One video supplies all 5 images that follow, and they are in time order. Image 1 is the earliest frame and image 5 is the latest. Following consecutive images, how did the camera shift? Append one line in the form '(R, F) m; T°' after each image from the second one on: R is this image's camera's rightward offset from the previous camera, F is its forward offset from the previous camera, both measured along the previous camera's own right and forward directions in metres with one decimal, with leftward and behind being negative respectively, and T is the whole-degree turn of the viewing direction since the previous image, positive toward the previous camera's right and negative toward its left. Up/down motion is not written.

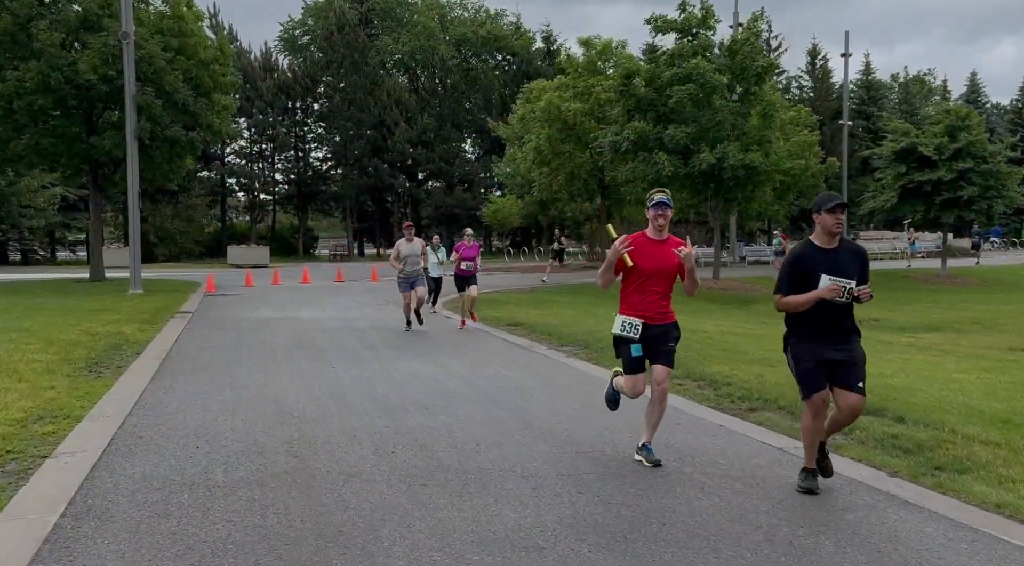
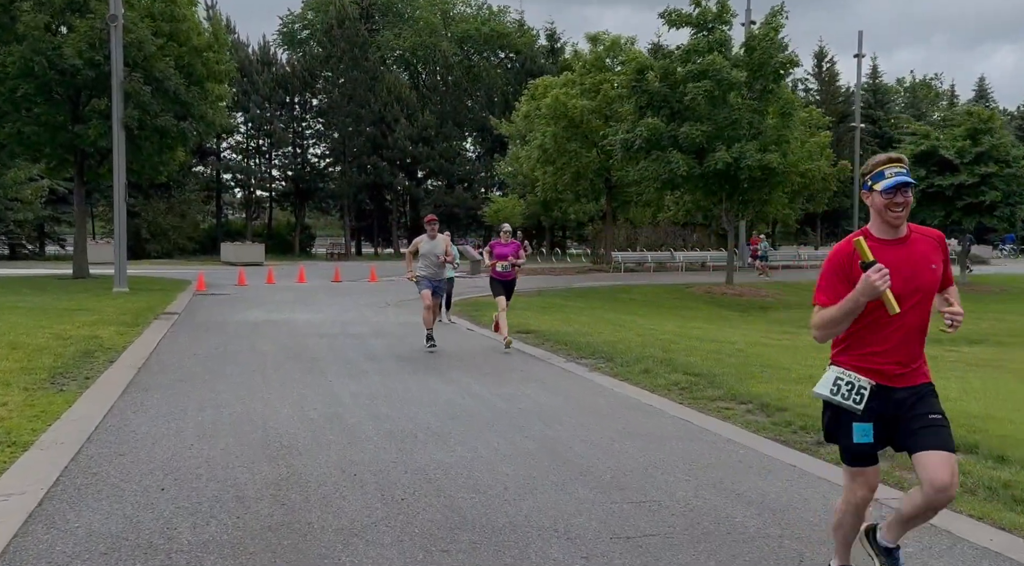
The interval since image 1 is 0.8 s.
(-0.3, +1.2) m; 0°
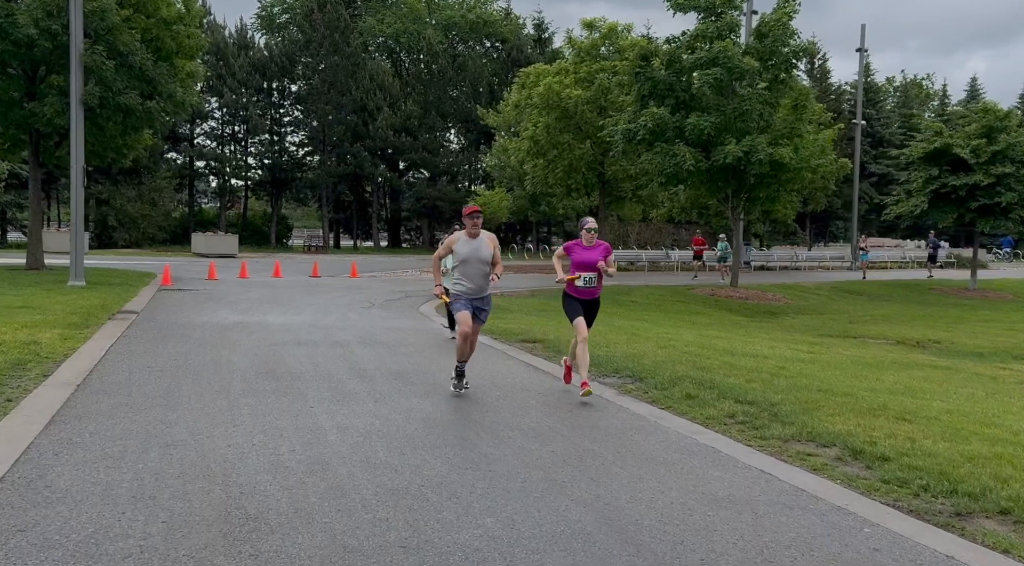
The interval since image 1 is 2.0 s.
(-0.4, +1.7) m; +1°
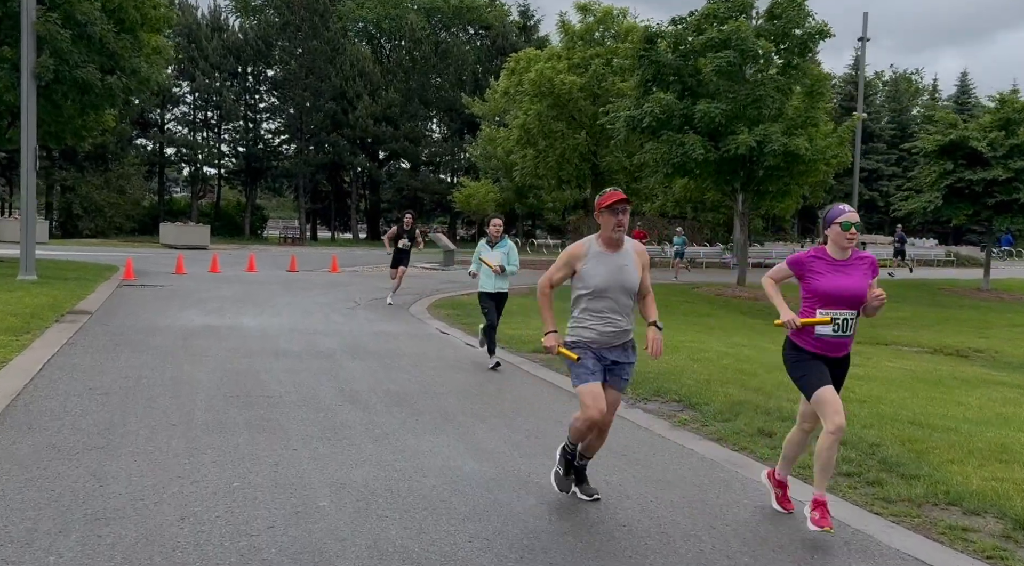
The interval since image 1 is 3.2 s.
(-0.4, +1.7) m; +2°
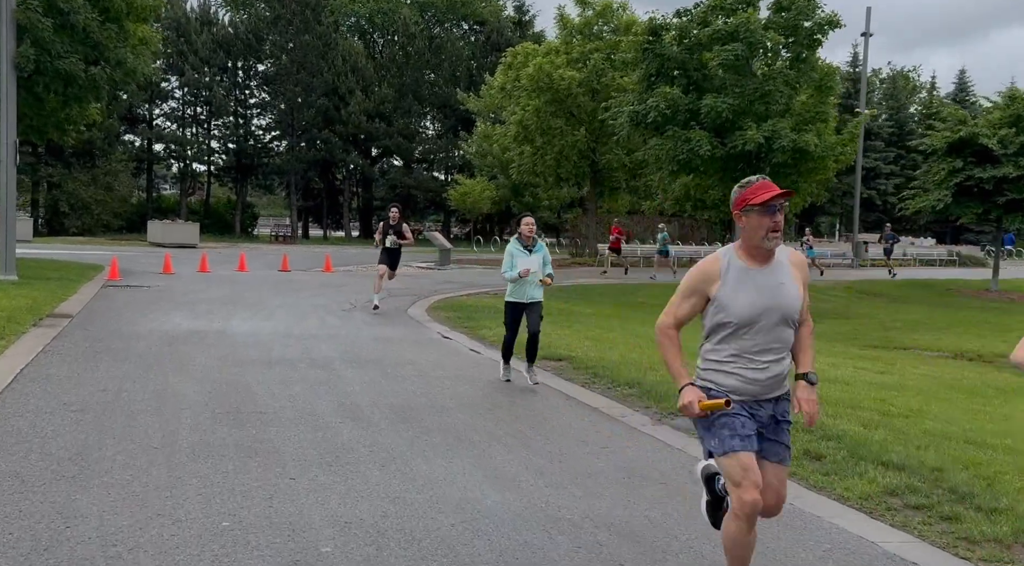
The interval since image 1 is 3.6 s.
(-0.2, +0.7) m; +1°
